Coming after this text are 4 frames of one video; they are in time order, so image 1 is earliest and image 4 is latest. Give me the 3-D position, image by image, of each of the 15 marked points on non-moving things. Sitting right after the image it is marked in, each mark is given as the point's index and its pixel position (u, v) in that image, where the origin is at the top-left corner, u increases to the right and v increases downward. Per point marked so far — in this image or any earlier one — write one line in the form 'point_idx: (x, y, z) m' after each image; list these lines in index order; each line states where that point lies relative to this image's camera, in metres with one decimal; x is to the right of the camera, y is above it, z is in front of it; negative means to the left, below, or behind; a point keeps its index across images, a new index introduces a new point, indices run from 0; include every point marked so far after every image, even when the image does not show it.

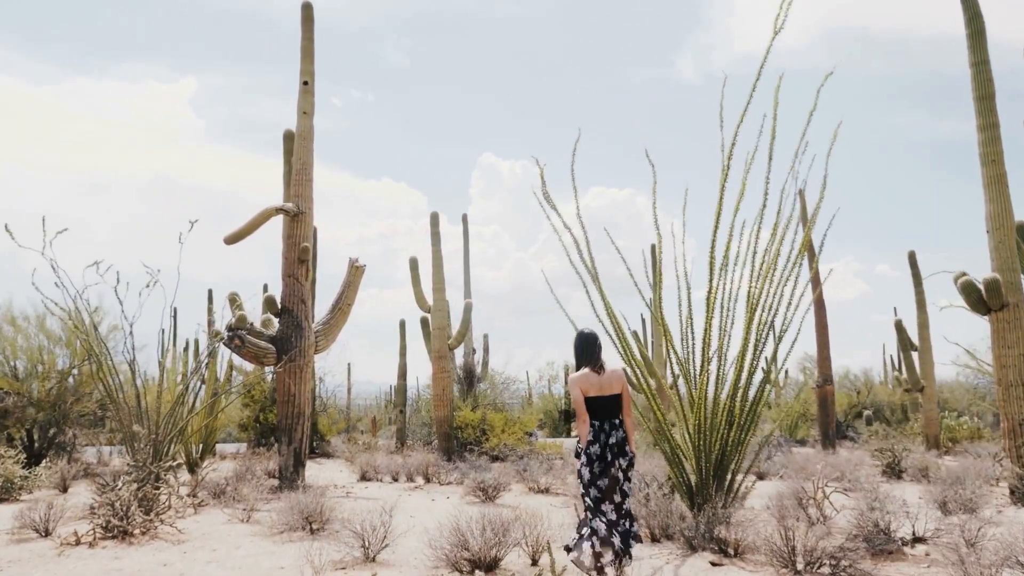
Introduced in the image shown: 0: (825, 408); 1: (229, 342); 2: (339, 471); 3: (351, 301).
0: (+7.2, -2.7, +16.0) m
1: (-3.4, -0.7, +8.6) m
2: (-3.0, -3.2, +12.3) m
3: (-2.3, -0.2, +9.9) m
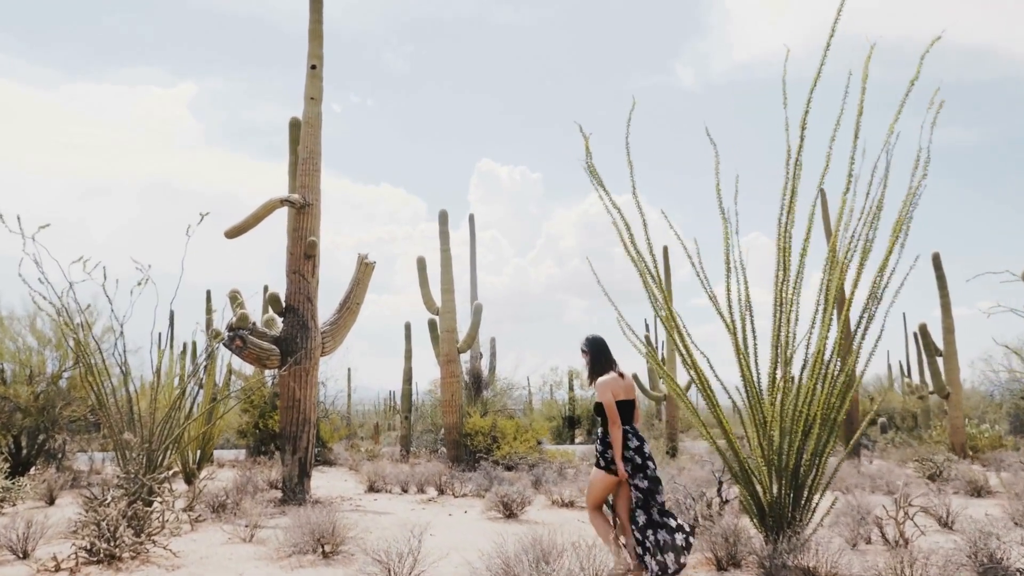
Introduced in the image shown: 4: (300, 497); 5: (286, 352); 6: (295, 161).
0: (+7.4, -2.8, +15.4) m
1: (-3.2, -0.6, +8.0) m
2: (-2.8, -3.2, +11.7) m
3: (-2.0, -0.2, +9.3) m
4: (-2.5, -2.5, +8.2) m
5: (-2.7, -0.8, +8.4) m
6: (-2.9, +1.7, +9.5) m
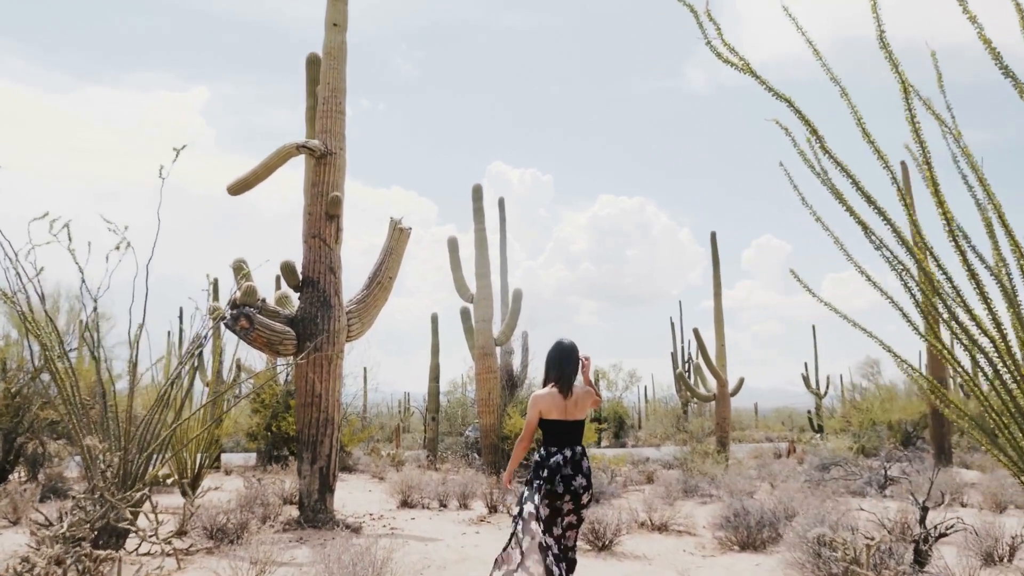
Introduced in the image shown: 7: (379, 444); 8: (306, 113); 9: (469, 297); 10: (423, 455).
0: (+8.2, -2.5, +13.5) m
1: (-2.5, -0.3, +6.3) m
2: (-2.0, -2.9, +10.0) m
3: (-1.3, +0.1, +7.6) m
4: (-1.8, -2.1, +6.5) m
5: (-2.0, -0.4, +6.7) m
6: (-2.2, +2.0, +7.8) m
7: (-3.6, -4.1, +18.7) m
8: (-2.3, +1.9, +7.7) m
9: (-0.8, -0.2, +13.0) m
10: (-2.1, -3.9, +16.5) m
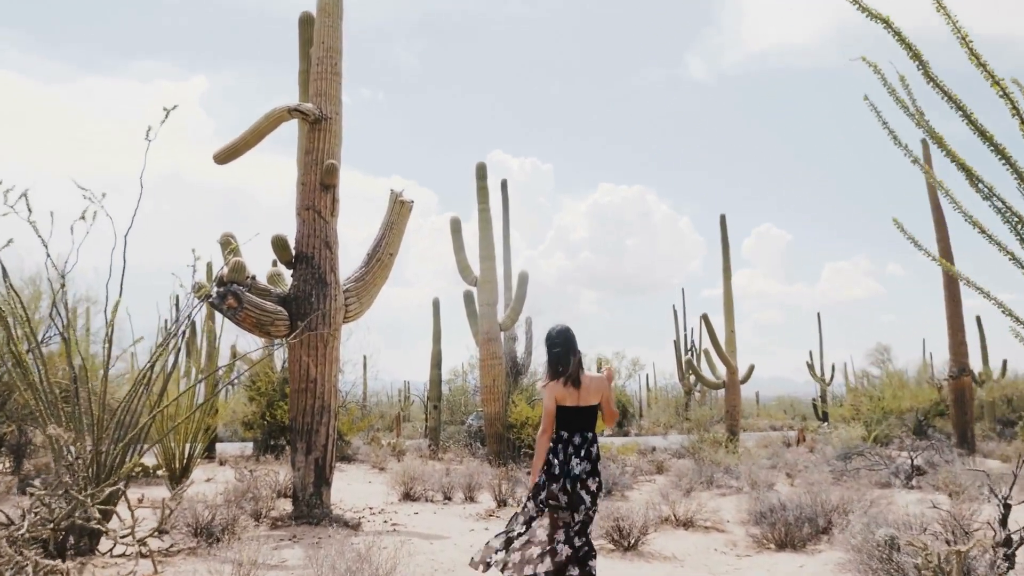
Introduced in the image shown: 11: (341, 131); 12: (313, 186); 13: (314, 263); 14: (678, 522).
0: (+8.3, -2.1, +13.0) m
1: (-2.4, -0.1, +5.8) m
2: (-1.9, -2.6, +9.5) m
3: (-1.2, +0.4, +7.1) m
4: (-1.7, -1.9, +6.0) m
5: (-1.9, -0.2, +6.2) m
6: (-2.1, +2.2, +7.2) m
7: (-3.5, -3.7, +18.3) m
8: (-2.2, +2.1, +7.1) m
9: (-0.7, +0.1, +12.5) m
10: (-2.0, -3.6, +16.0) m
11: (-1.6, +1.5, +6.7) m
12: (-1.8, +0.9, +6.5) m
13: (-1.8, +0.2, +6.3) m
14: (+1.4, -2.0, +6.1) m
